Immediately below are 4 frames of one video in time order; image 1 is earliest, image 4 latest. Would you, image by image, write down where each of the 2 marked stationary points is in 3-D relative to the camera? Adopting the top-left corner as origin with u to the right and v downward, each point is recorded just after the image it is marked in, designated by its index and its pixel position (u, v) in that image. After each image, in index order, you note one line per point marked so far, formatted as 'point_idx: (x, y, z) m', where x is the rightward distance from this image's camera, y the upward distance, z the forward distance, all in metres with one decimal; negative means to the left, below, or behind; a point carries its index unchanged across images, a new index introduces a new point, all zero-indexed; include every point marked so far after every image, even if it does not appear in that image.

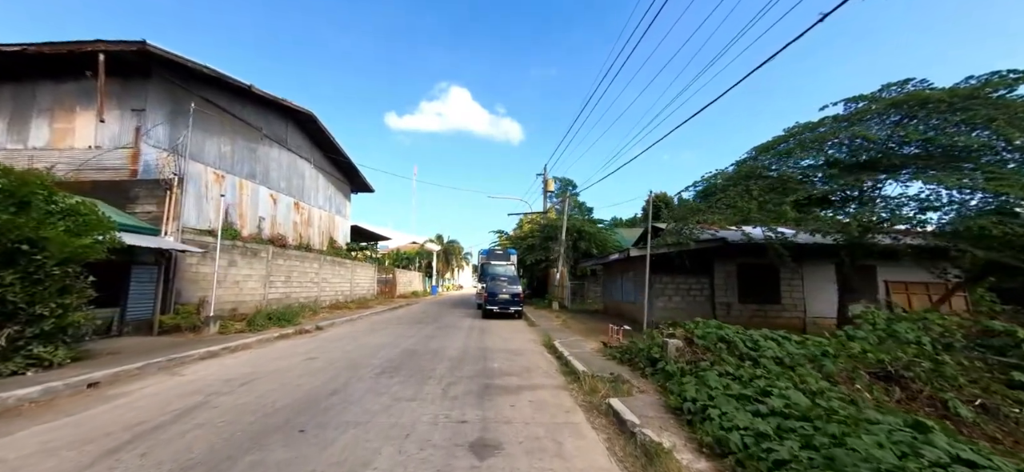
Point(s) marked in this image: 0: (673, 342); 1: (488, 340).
0: (+2.5, -1.6, +6.1) m
1: (-0.6, -2.6, +10.1) m
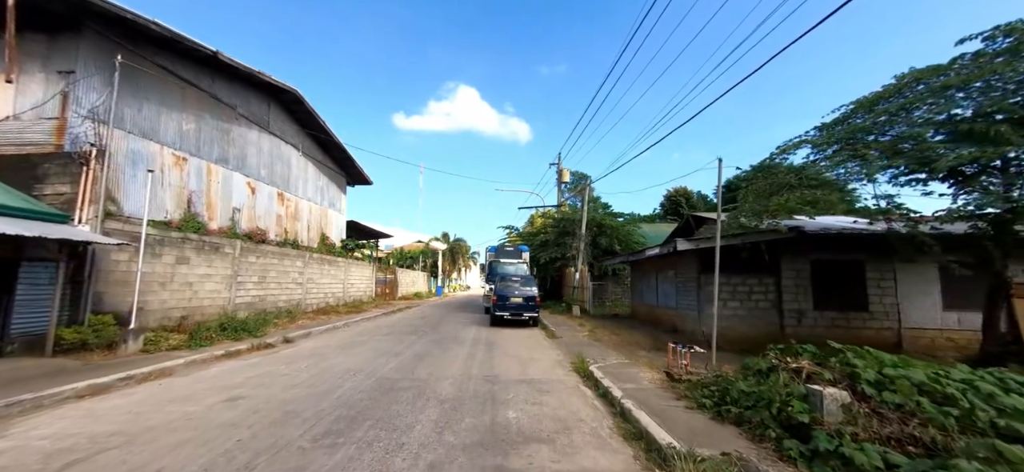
0: (+2.7, -1.3, +3.4) m
1: (-0.3, -2.4, +7.4) m
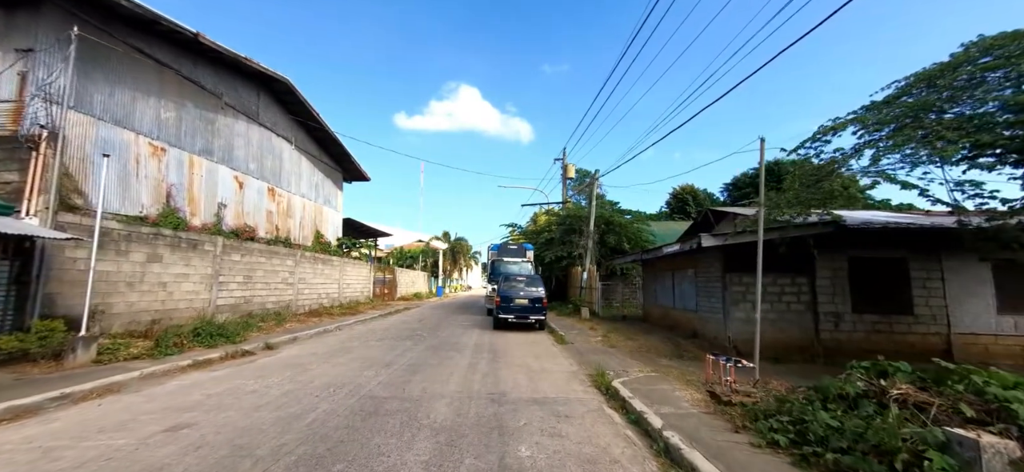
0: (+2.8, -1.2, +2.4) m
1: (-0.1, -2.2, +6.4) m
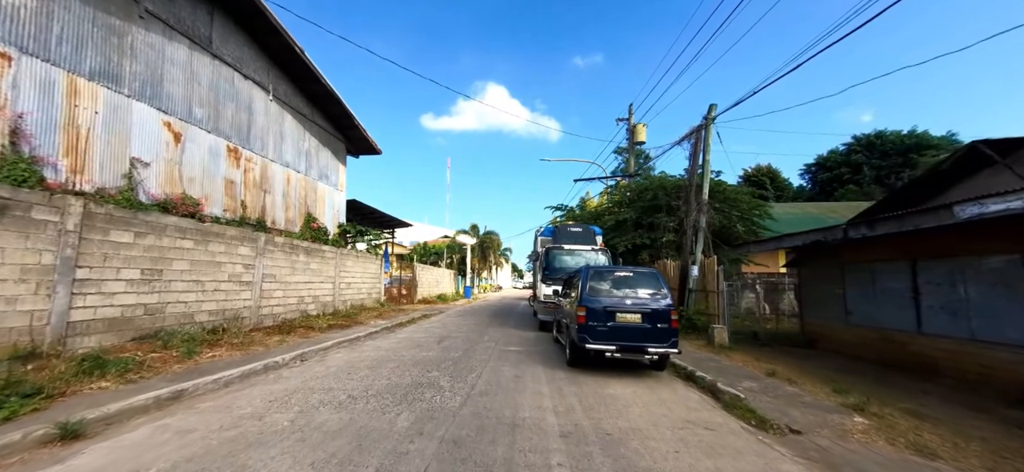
0: (+3.7, -0.5, -3.7) m
1: (+1.0, -1.6, +0.5) m
